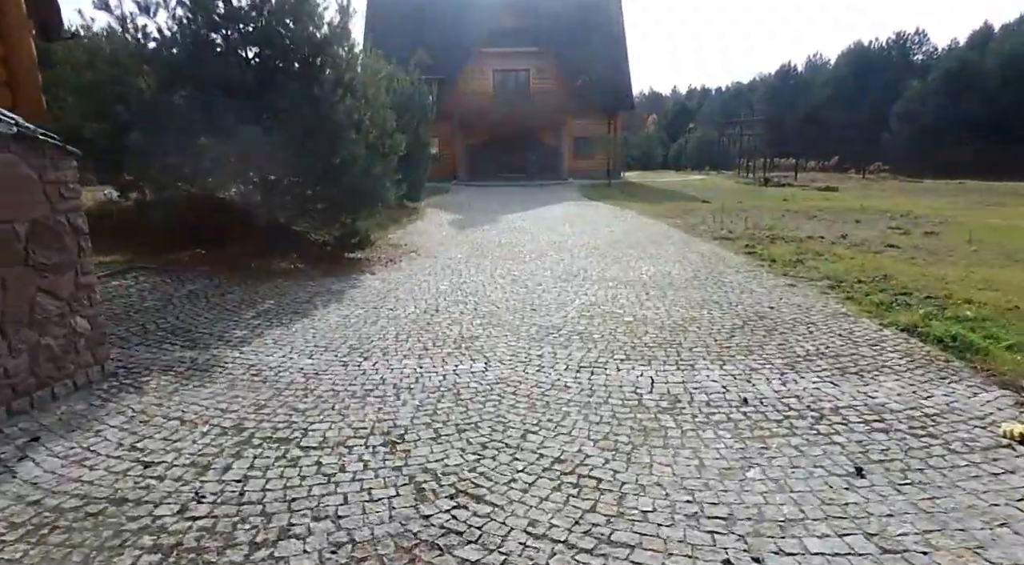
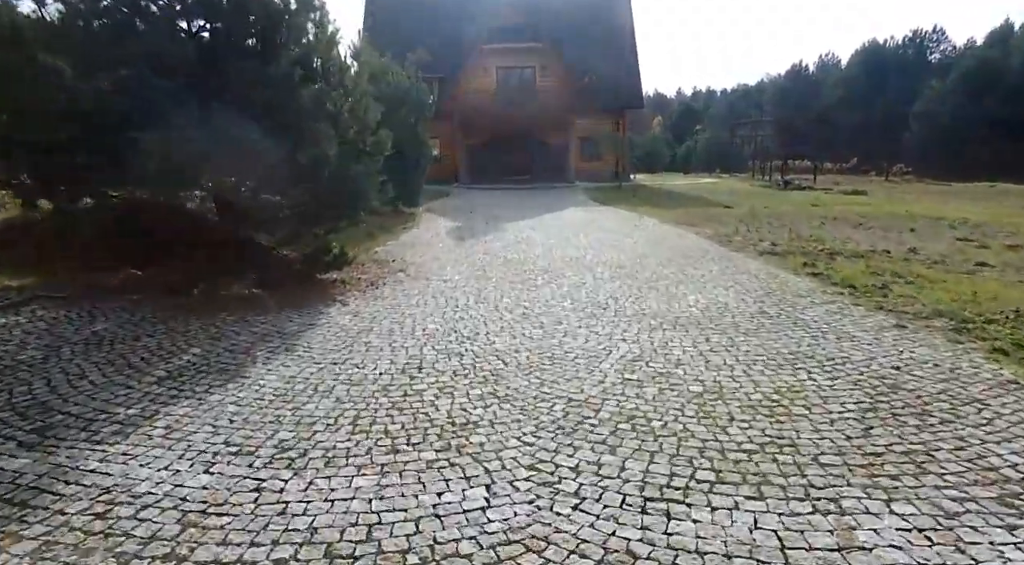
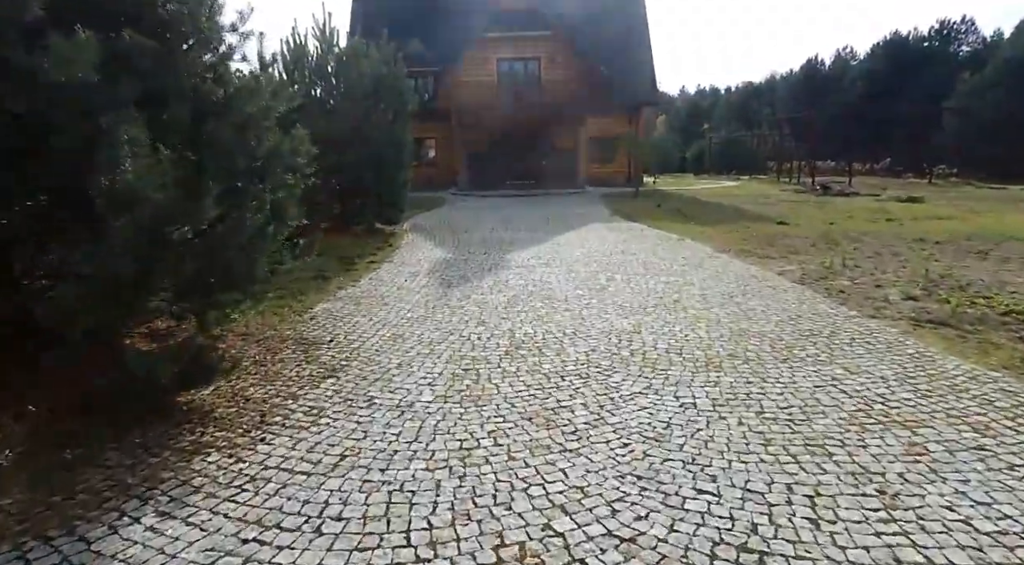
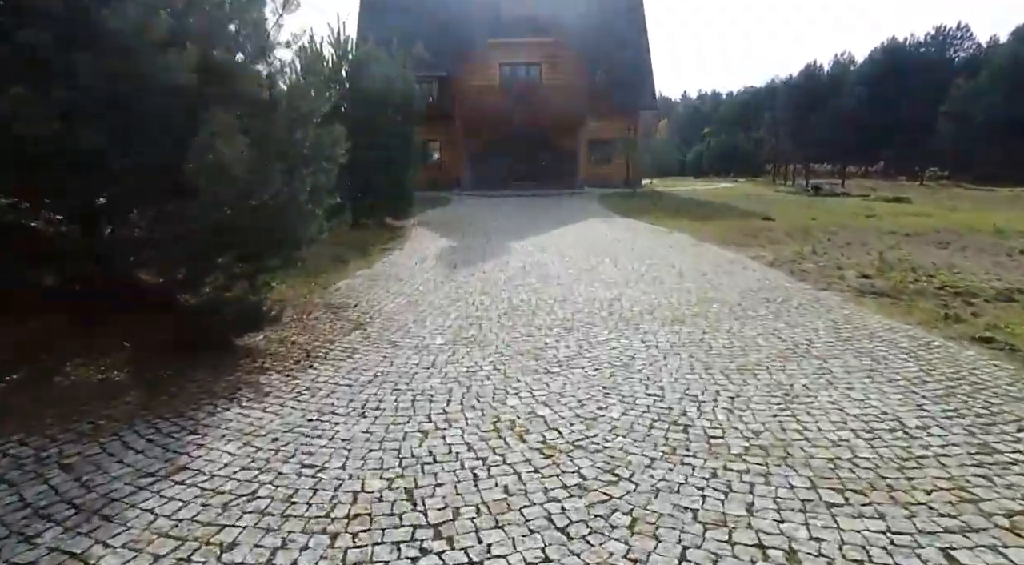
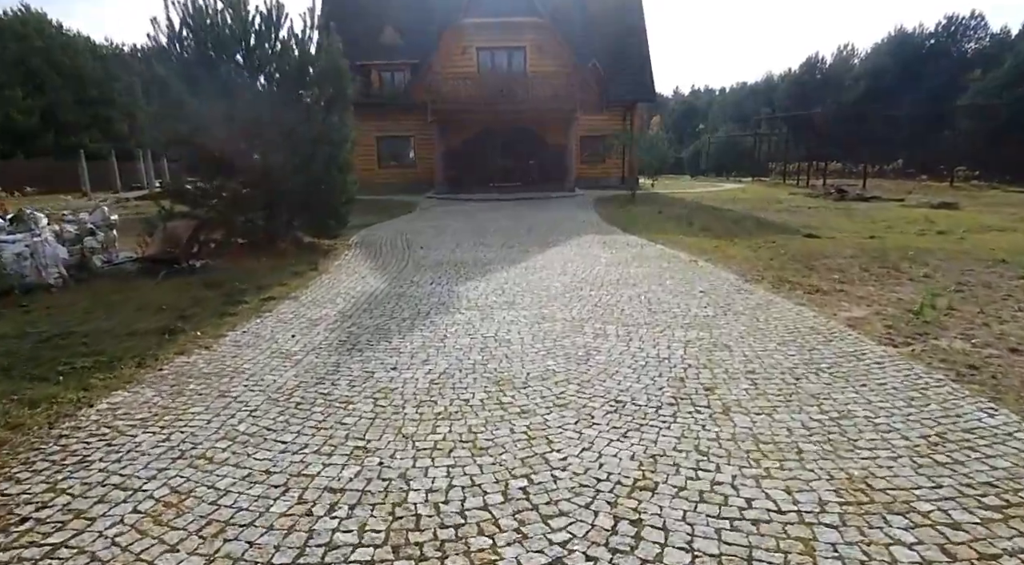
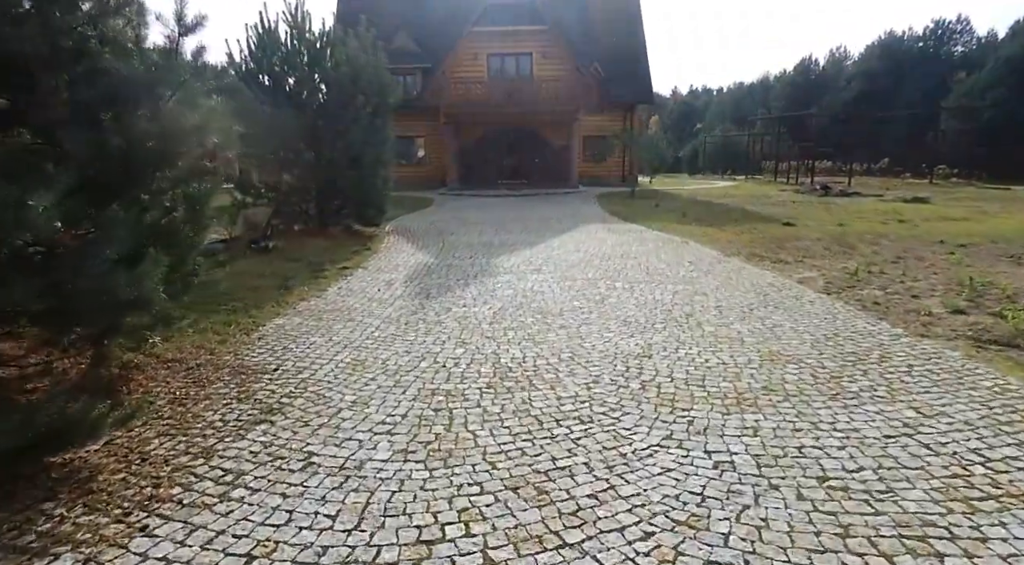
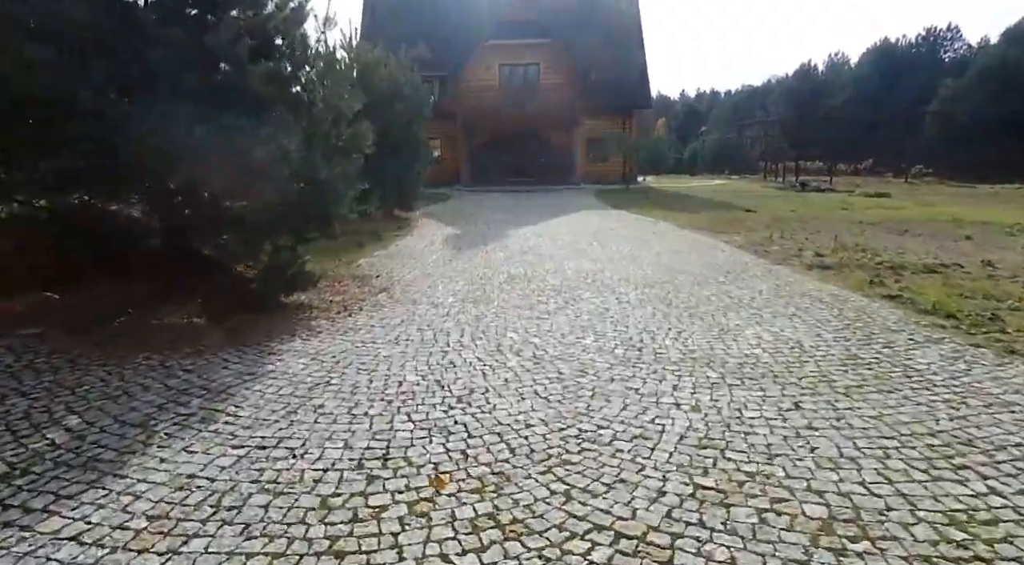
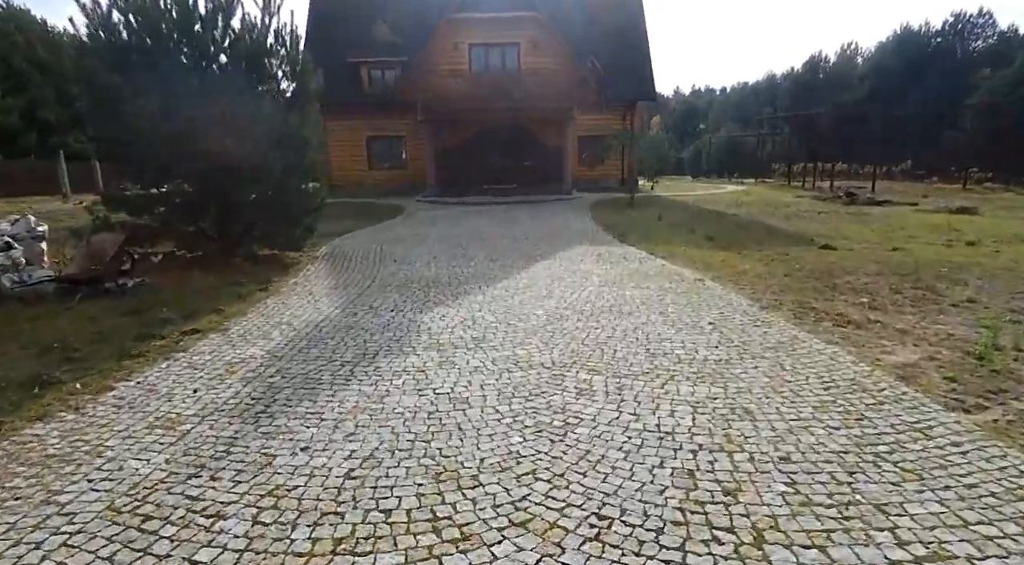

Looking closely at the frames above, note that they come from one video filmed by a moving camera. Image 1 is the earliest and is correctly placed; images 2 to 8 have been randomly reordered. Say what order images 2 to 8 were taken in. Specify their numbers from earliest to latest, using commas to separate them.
2, 7, 4, 3, 6, 5, 8
